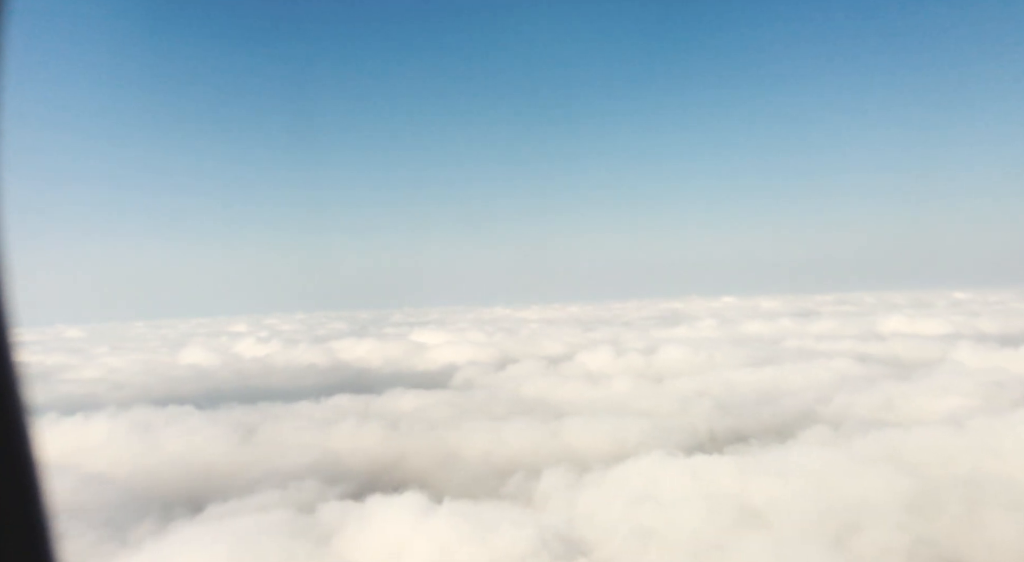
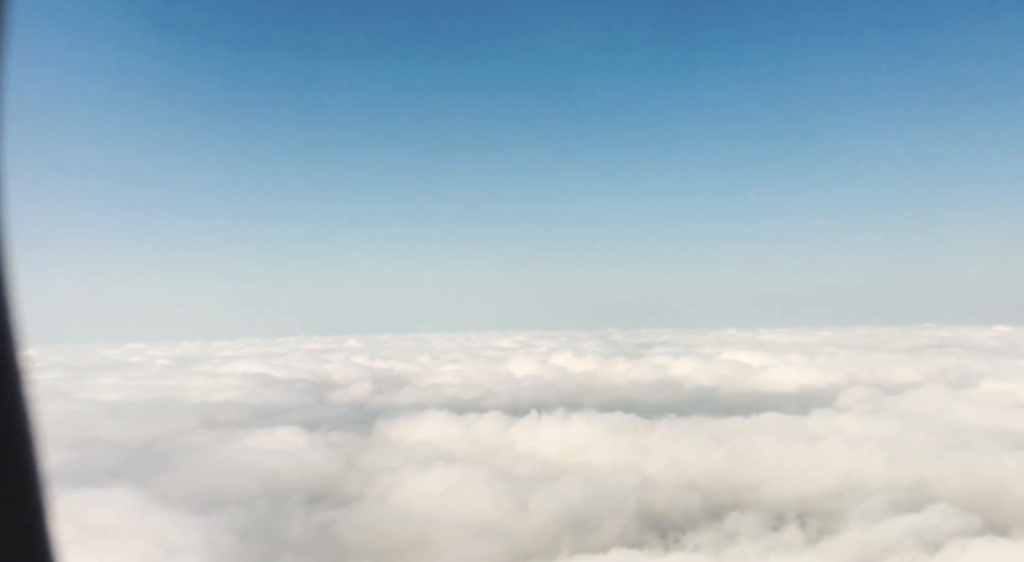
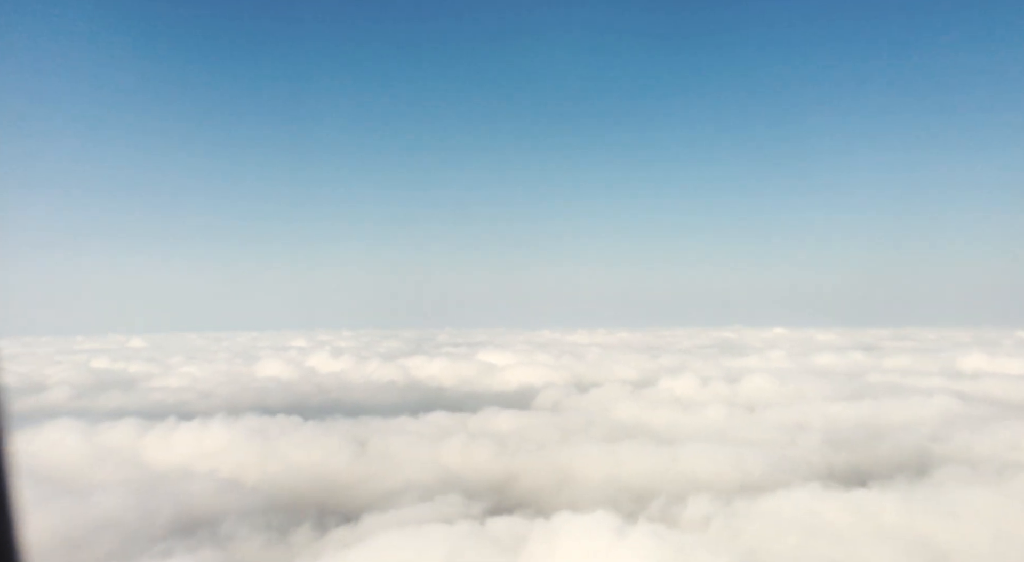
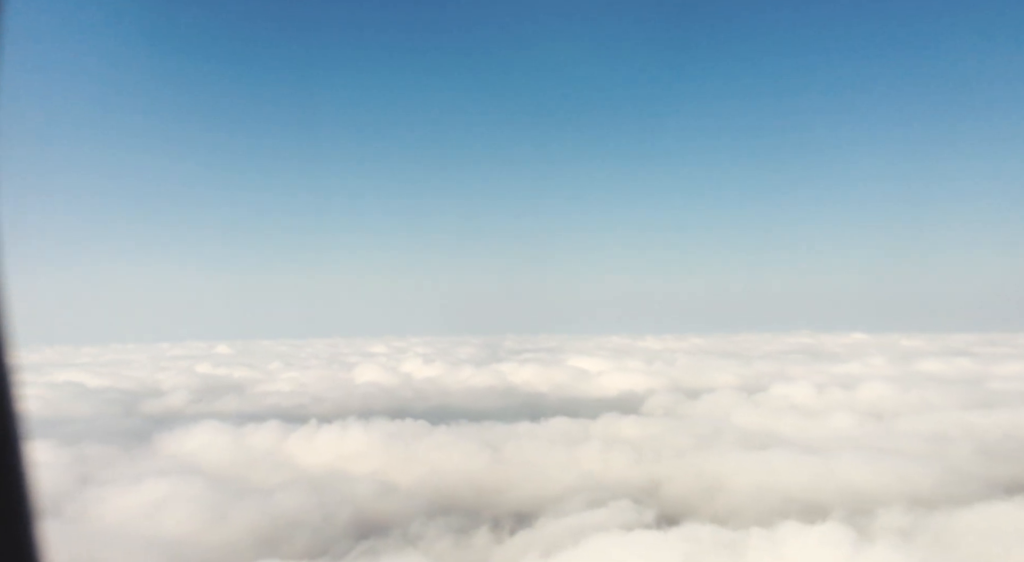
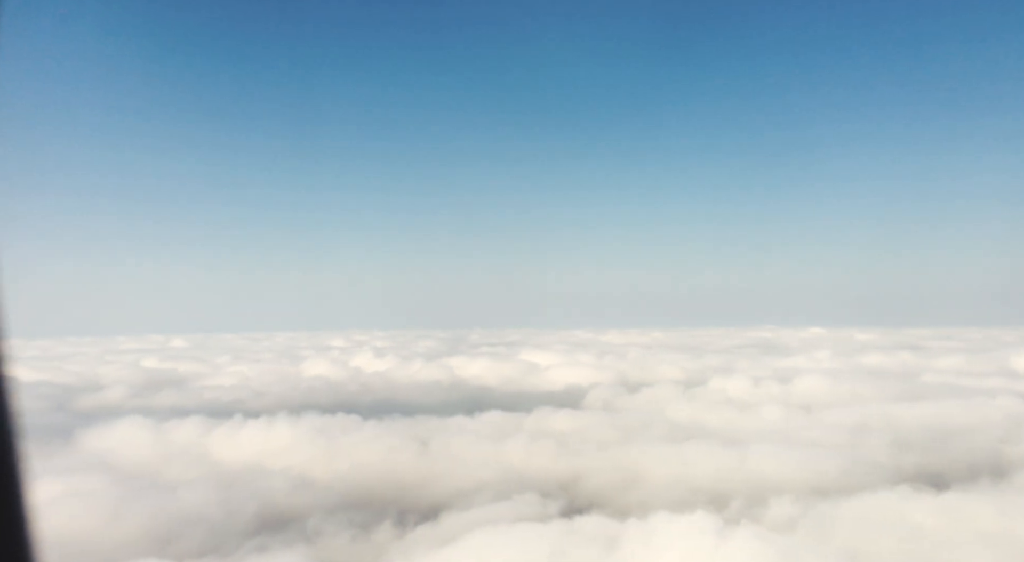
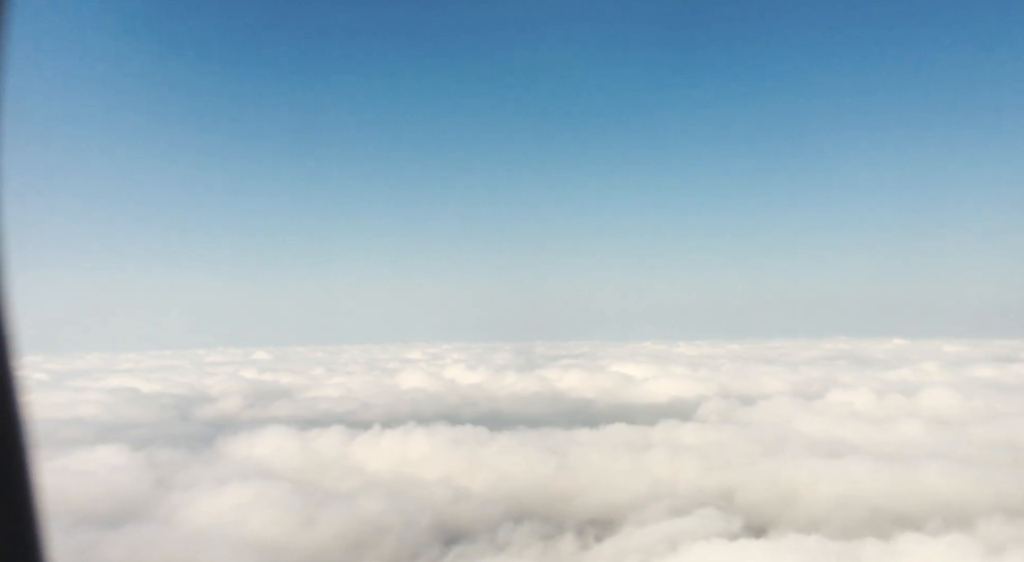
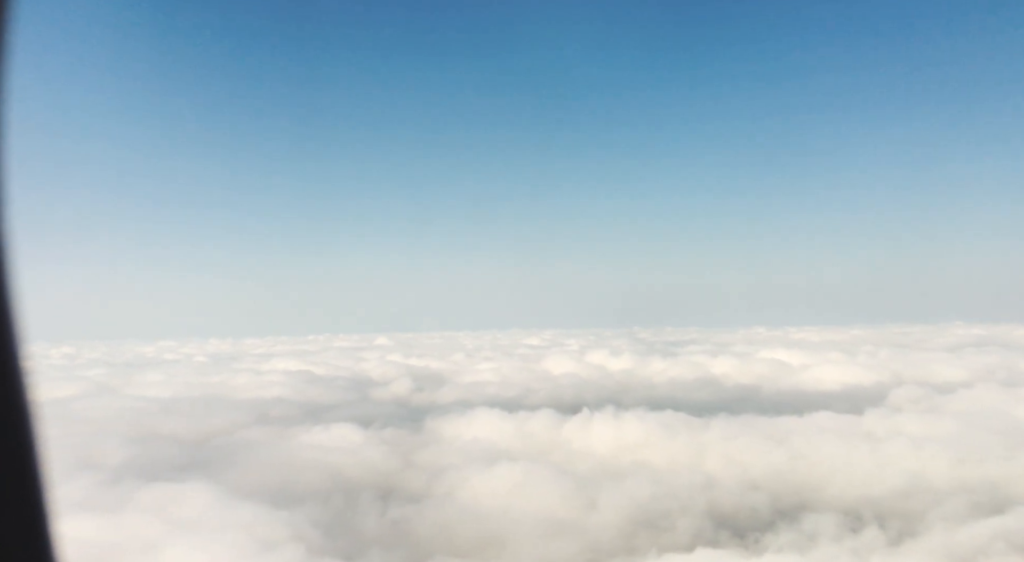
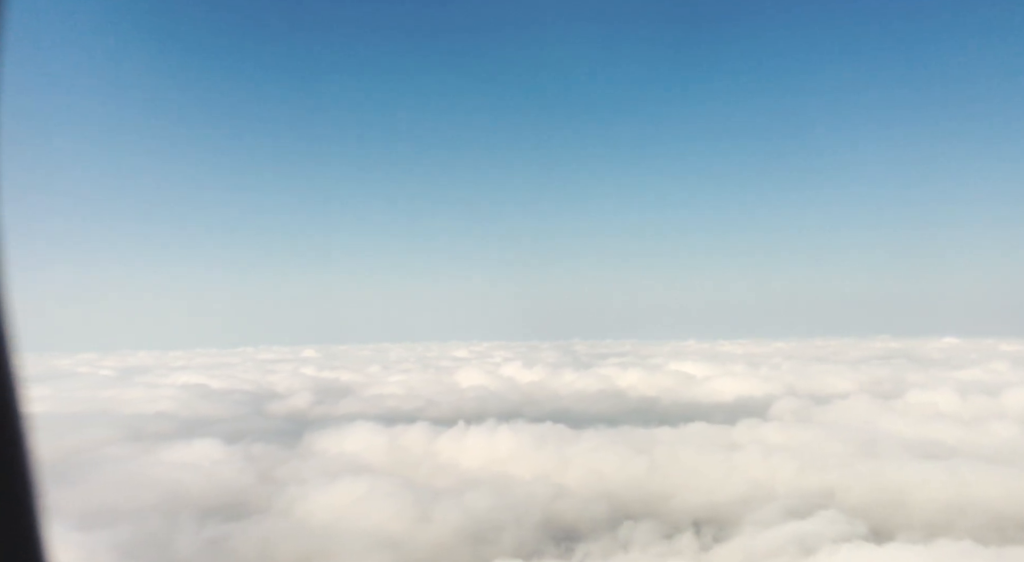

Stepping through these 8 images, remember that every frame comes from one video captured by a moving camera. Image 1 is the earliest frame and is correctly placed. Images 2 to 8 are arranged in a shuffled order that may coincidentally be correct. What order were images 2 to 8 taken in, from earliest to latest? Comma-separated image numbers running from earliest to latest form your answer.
3, 5, 4, 6, 8, 2, 7
